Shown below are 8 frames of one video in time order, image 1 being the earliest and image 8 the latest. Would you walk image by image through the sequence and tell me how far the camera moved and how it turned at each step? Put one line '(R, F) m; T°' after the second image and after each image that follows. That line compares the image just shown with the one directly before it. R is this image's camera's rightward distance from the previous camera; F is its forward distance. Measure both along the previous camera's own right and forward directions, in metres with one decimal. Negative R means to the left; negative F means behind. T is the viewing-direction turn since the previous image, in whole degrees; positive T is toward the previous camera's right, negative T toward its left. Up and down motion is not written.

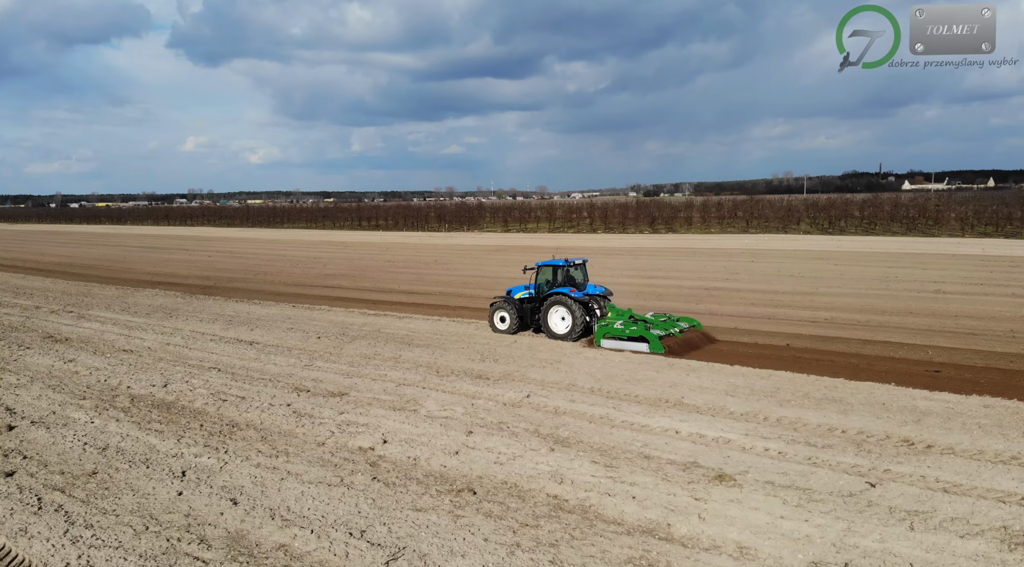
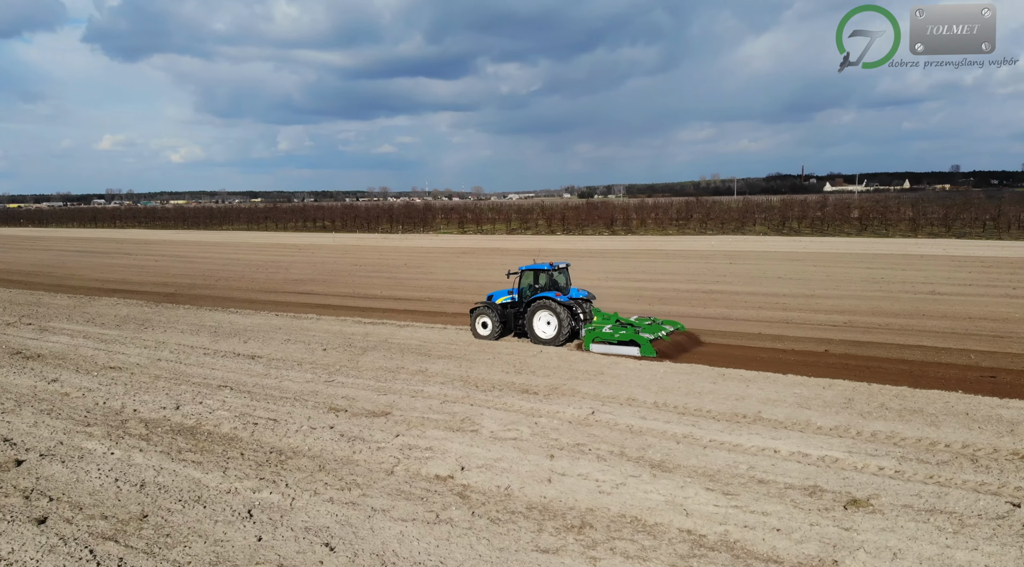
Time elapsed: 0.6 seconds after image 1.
(-1.4, +0.6) m; +5°
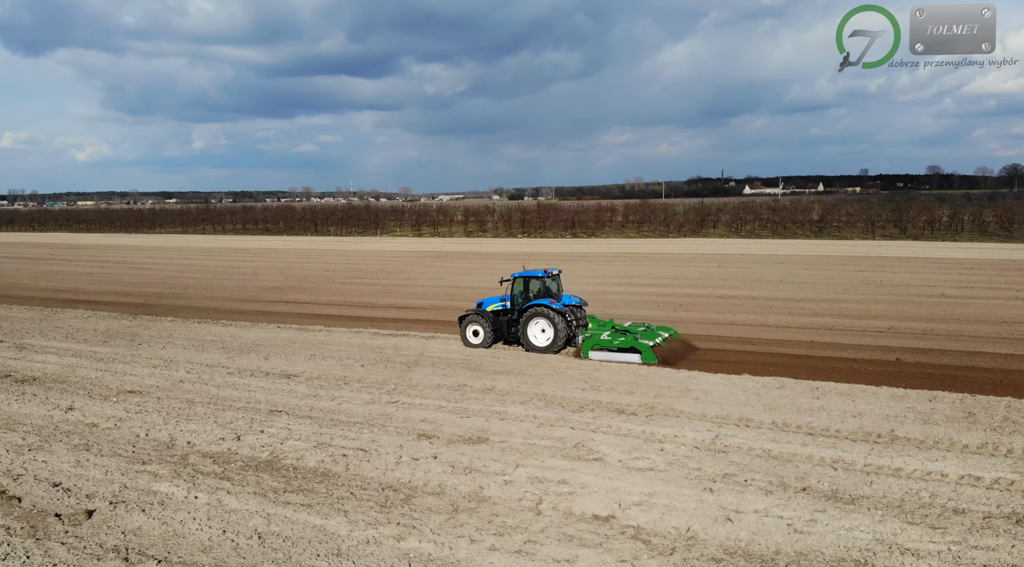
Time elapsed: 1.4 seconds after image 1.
(-2.0, +0.7) m; +5°
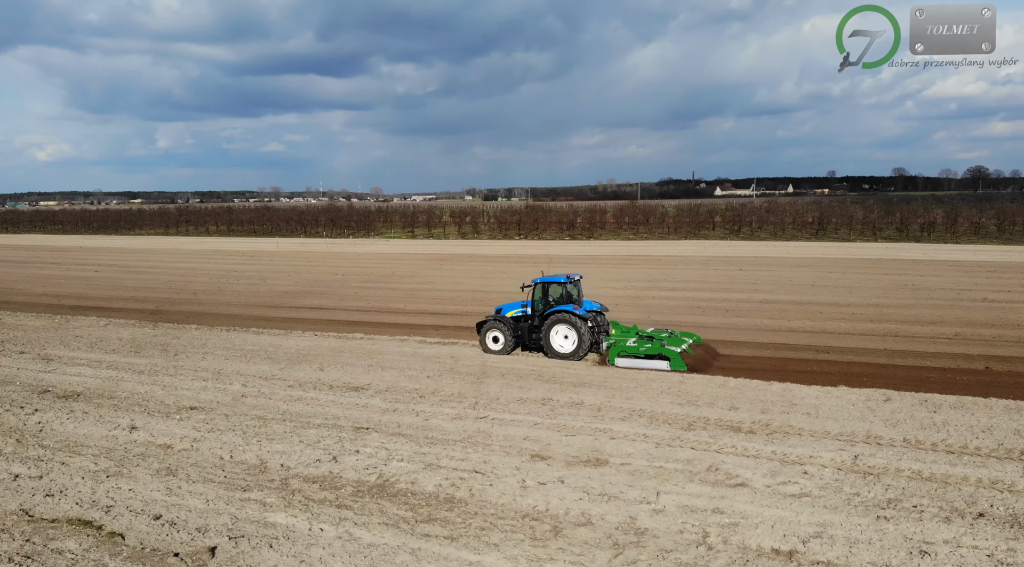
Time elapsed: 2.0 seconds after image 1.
(-1.6, +0.5) m; +2°
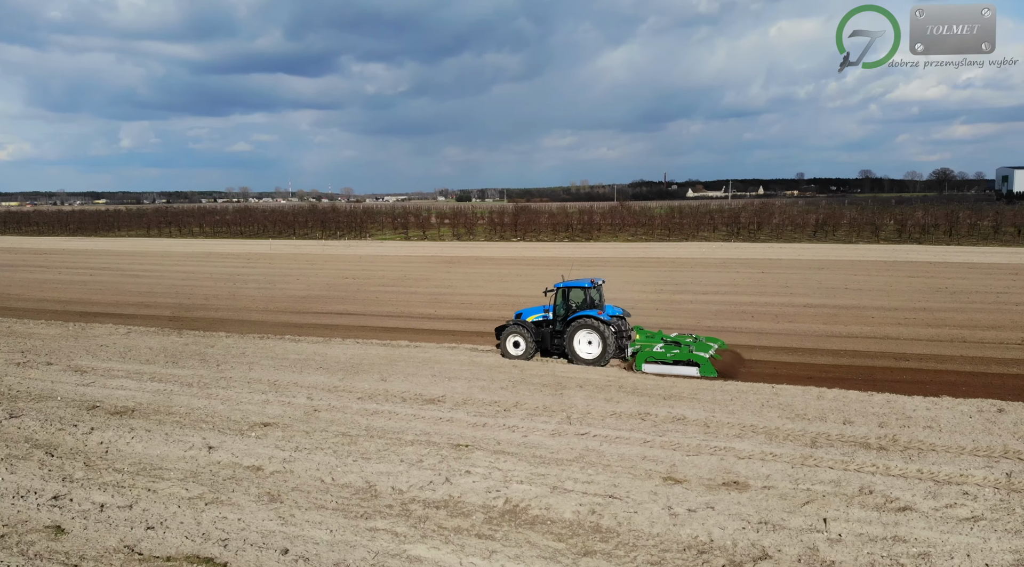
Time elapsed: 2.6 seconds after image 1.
(-1.6, +0.5) m; +2°
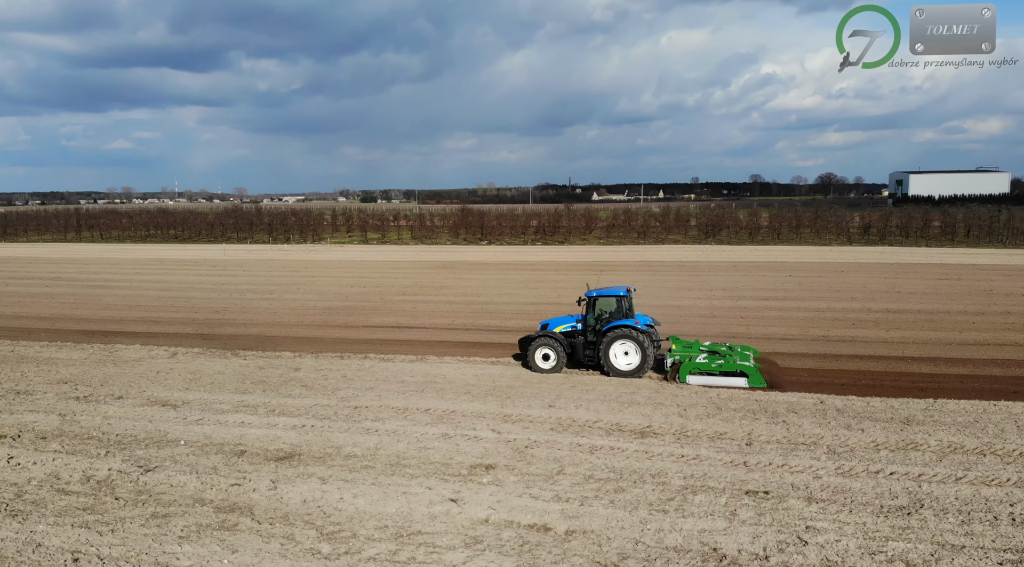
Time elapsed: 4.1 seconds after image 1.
(-4.0, +1.4) m; +6°
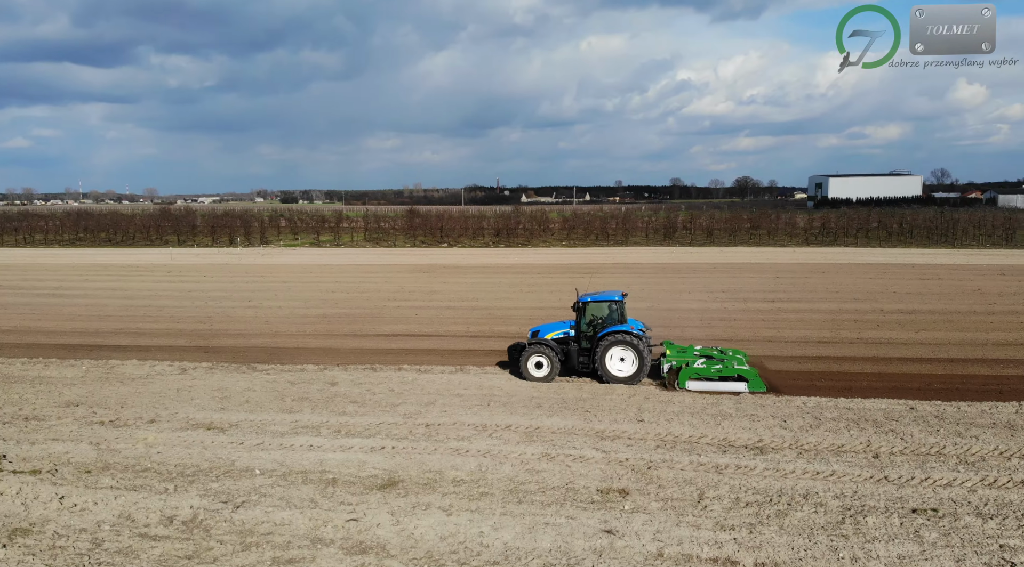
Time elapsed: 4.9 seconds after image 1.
(-2.2, +0.7) m; +5°
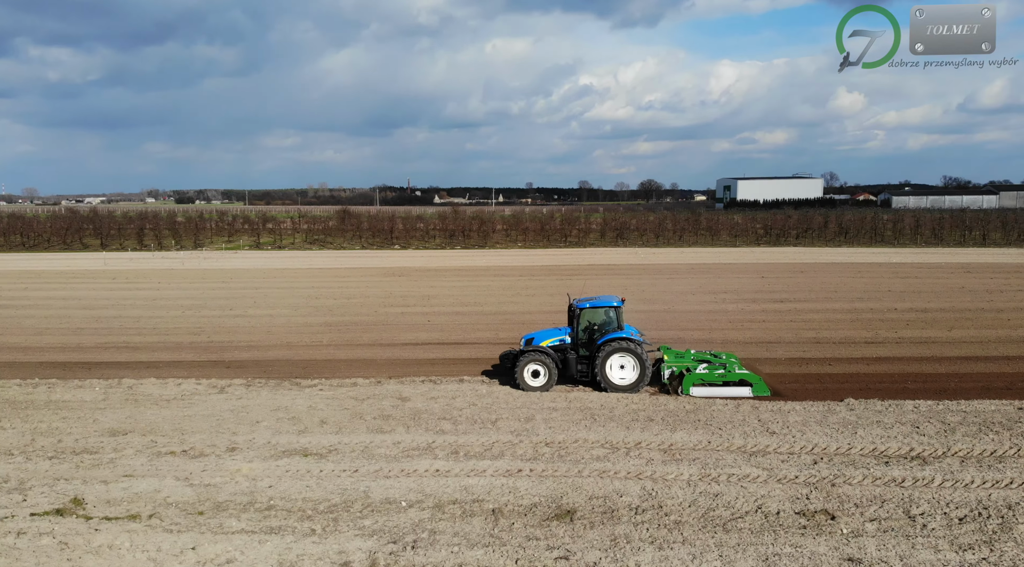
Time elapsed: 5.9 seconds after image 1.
(-2.8, +0.7) m; +6°
